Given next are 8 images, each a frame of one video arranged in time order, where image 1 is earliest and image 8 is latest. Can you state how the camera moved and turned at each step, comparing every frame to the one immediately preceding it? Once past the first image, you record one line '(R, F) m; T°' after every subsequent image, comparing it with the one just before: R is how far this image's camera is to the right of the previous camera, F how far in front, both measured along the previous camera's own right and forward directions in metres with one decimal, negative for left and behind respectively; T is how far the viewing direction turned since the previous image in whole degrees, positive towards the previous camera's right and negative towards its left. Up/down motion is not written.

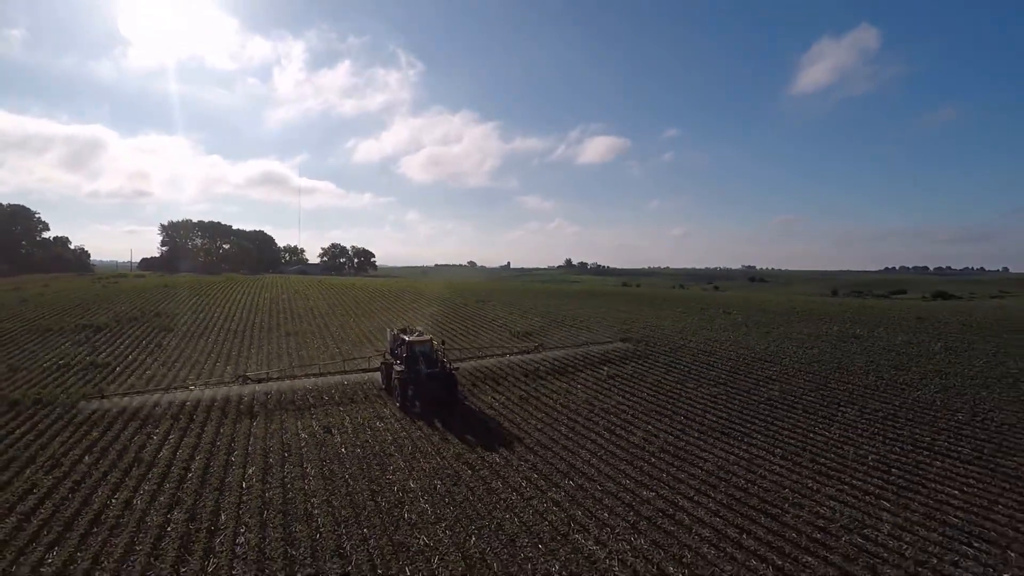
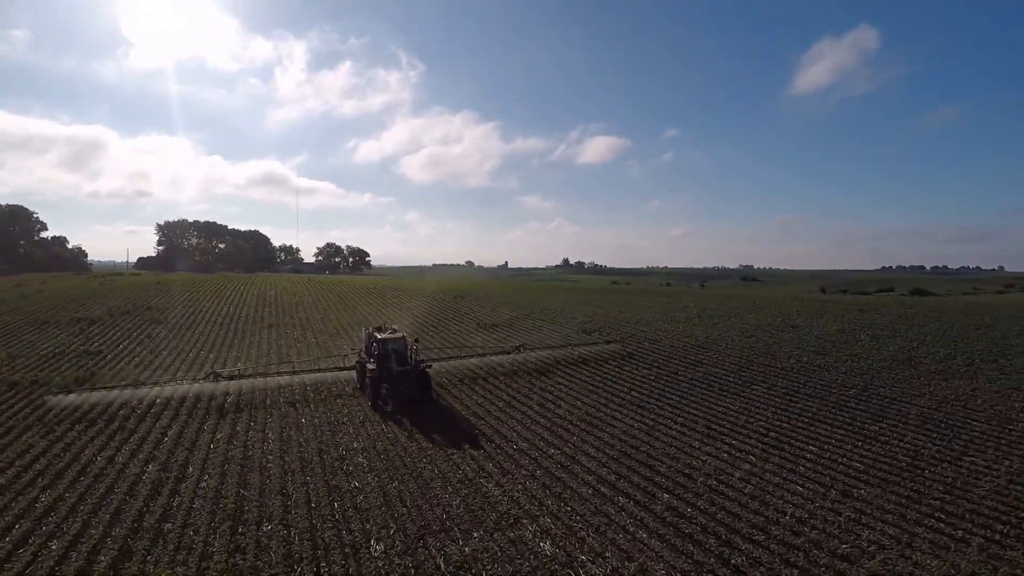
(+1.8, -2.0) m; 0°
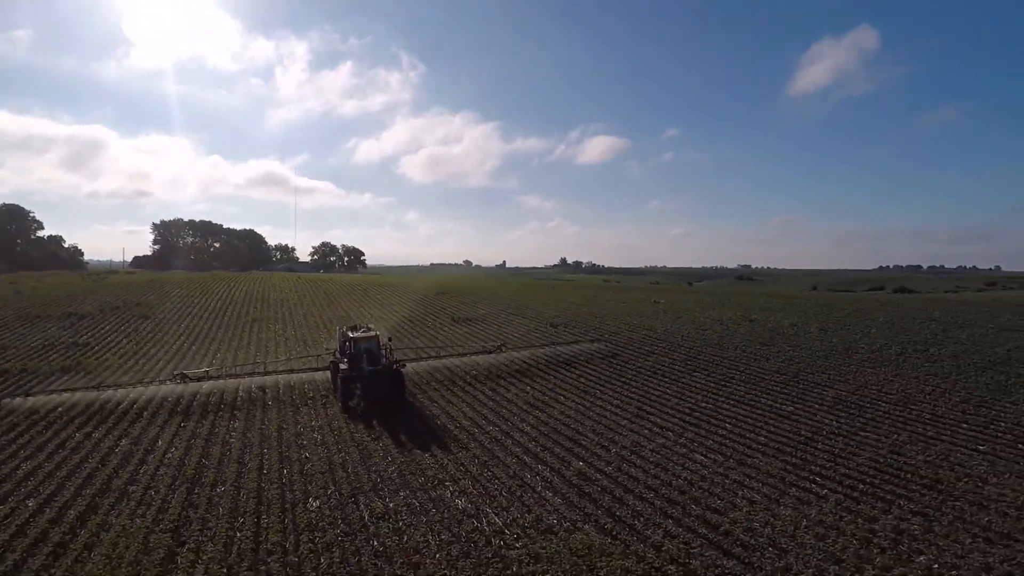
(+1.5, -1.3) m; 0°
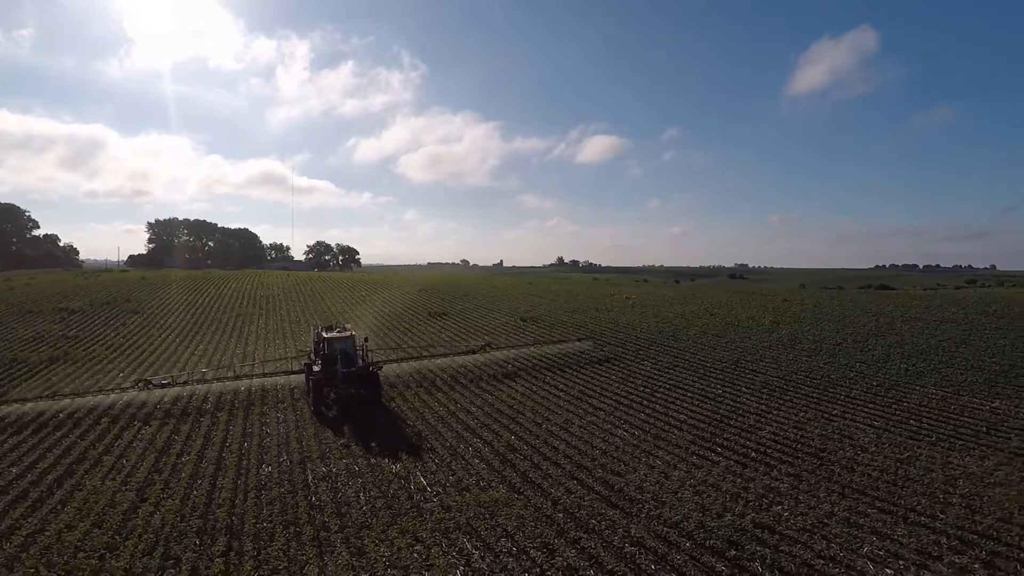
(+1.4, -1.4) m; 0°
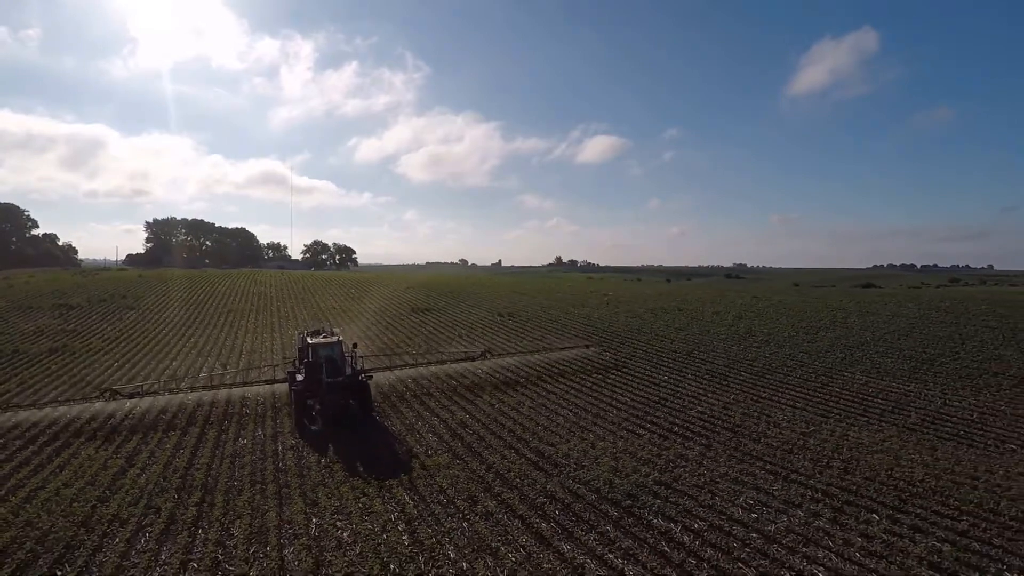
(+1.2, -1.5) m; 0°
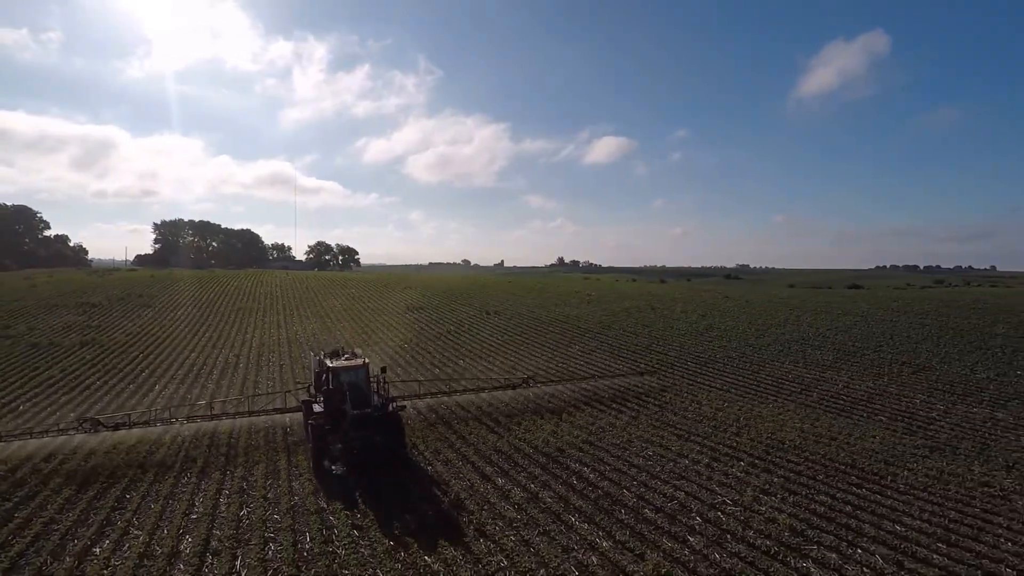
(+1.1, -2.9) m; 0°
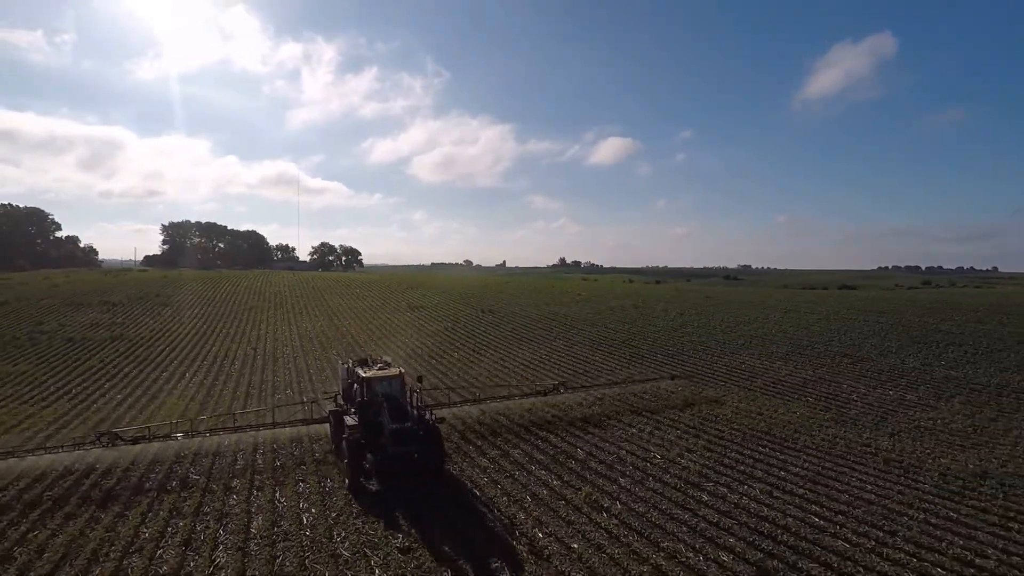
(+0.6, -2.7) m; 0°
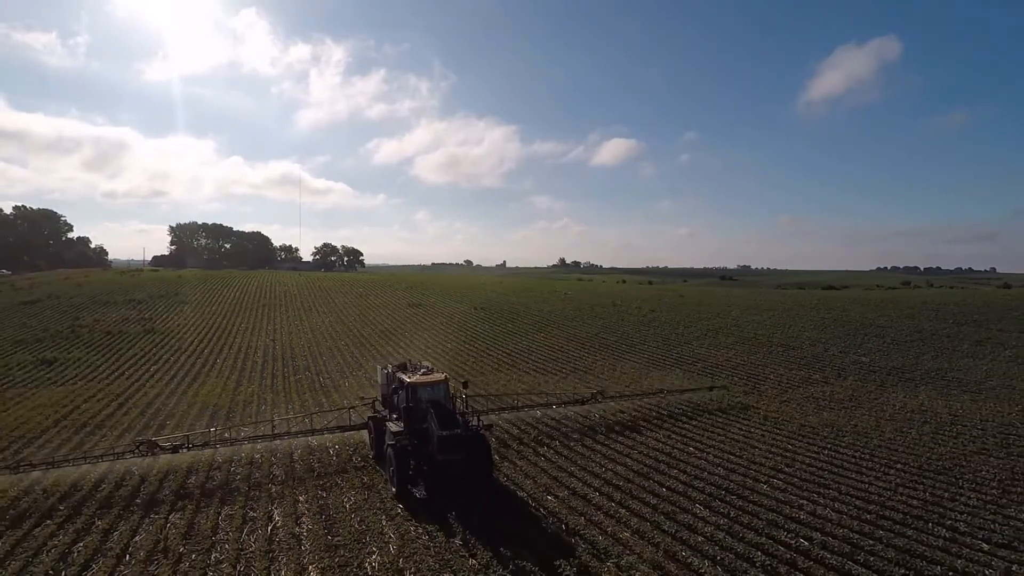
(+0.8, -3.8) m; 0°
